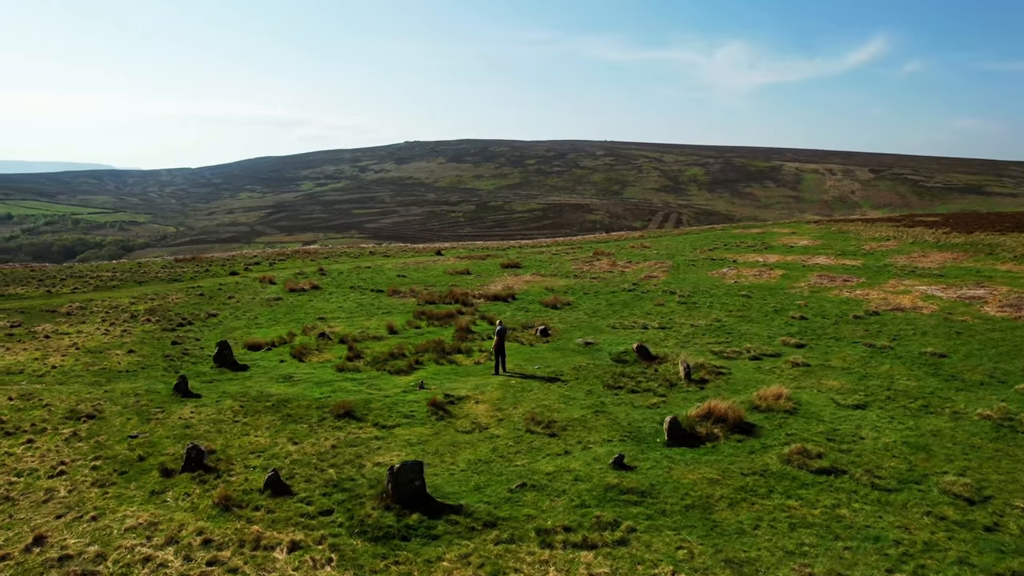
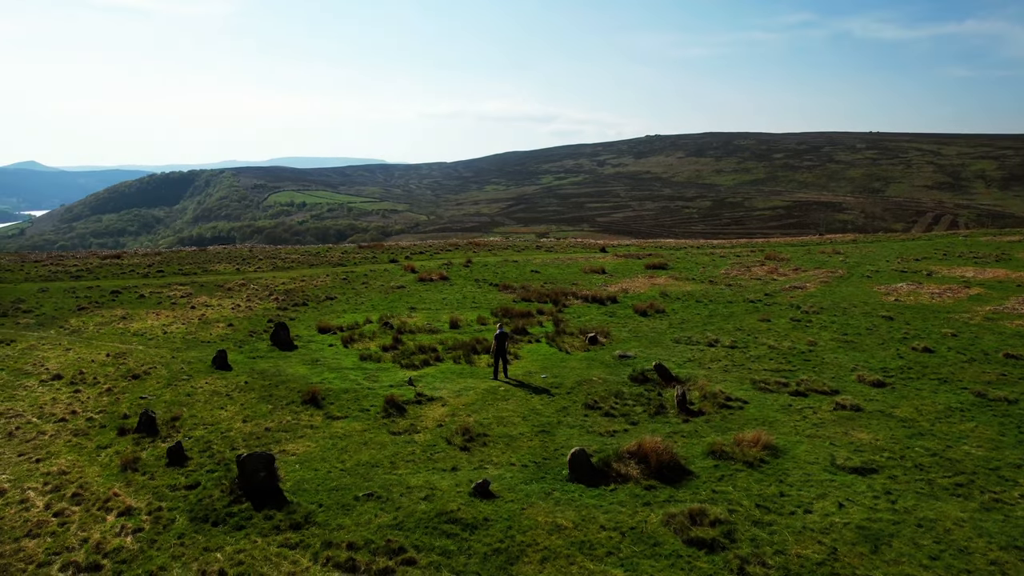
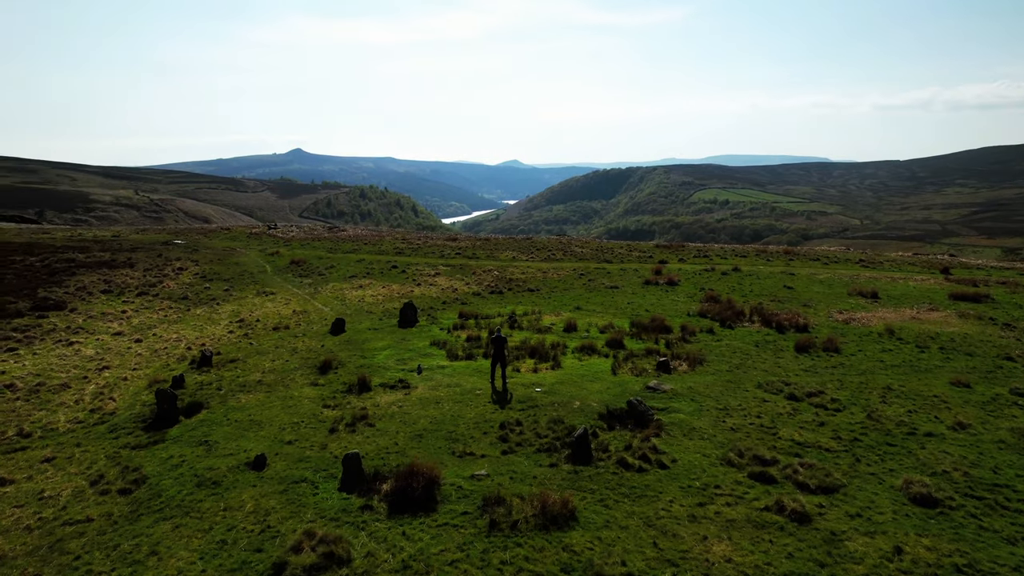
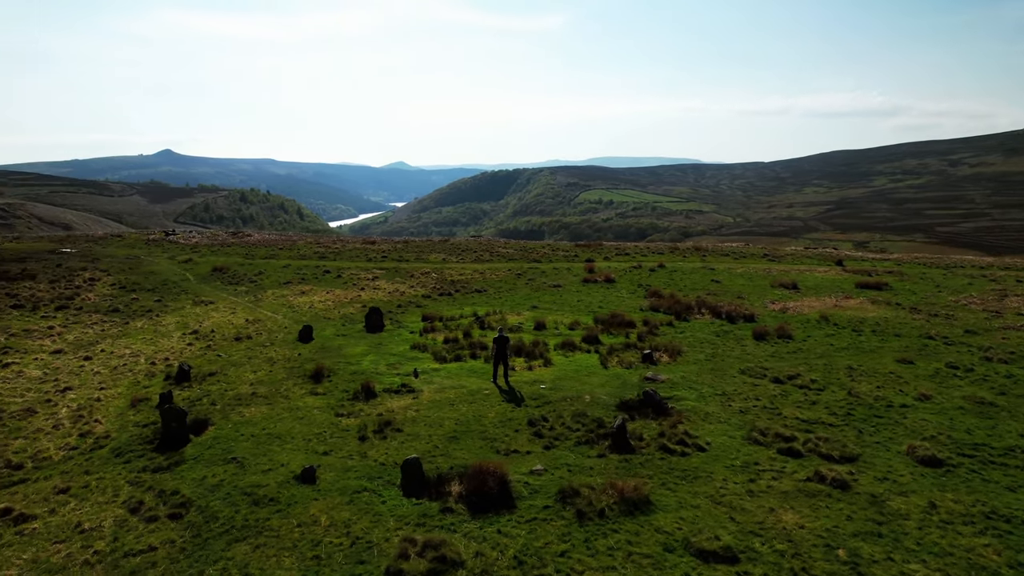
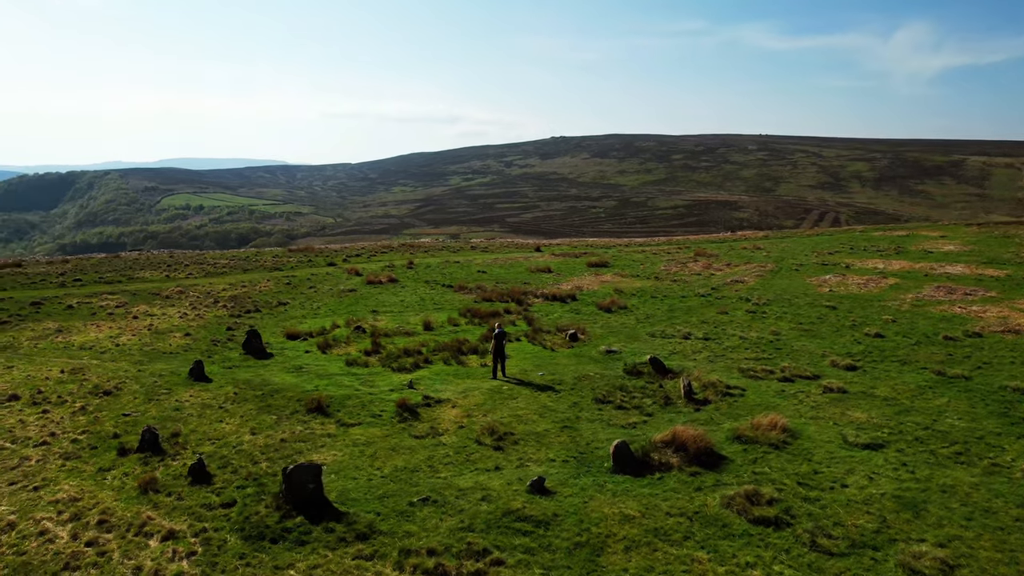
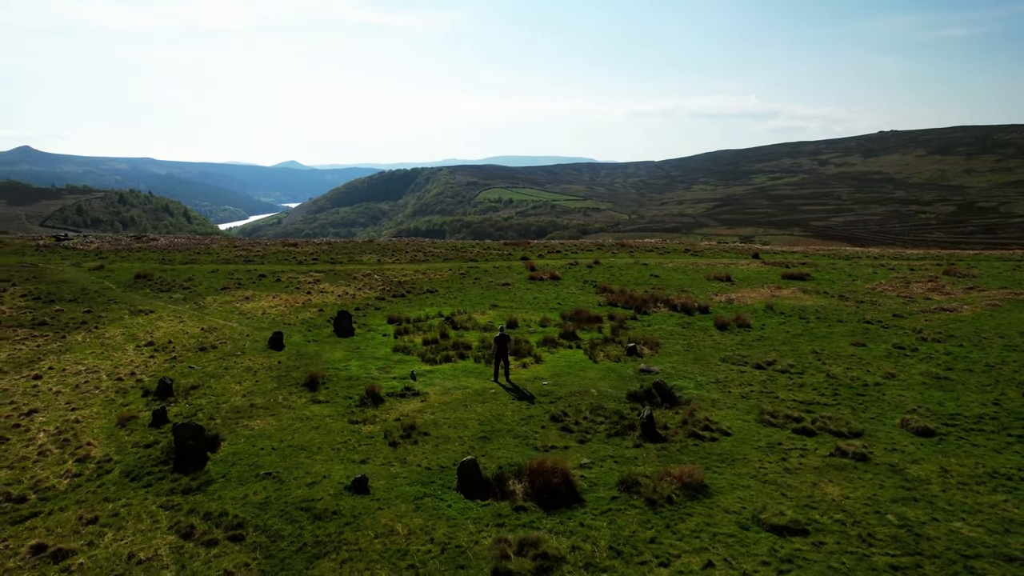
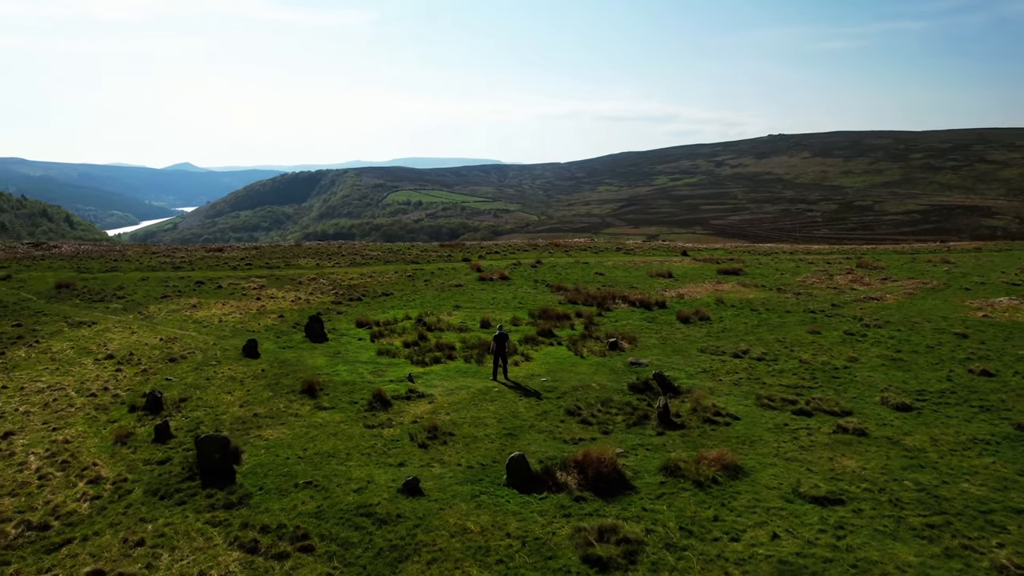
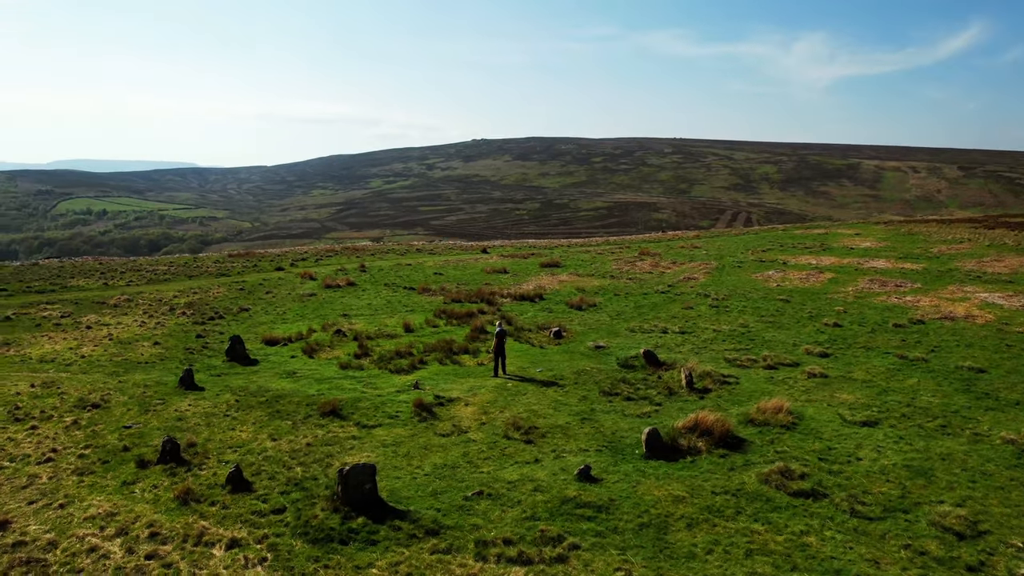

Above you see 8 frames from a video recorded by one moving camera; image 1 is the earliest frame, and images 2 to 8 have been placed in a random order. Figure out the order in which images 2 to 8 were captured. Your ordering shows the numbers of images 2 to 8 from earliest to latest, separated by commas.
8, 5, 2, 7, 6, 4, 3
